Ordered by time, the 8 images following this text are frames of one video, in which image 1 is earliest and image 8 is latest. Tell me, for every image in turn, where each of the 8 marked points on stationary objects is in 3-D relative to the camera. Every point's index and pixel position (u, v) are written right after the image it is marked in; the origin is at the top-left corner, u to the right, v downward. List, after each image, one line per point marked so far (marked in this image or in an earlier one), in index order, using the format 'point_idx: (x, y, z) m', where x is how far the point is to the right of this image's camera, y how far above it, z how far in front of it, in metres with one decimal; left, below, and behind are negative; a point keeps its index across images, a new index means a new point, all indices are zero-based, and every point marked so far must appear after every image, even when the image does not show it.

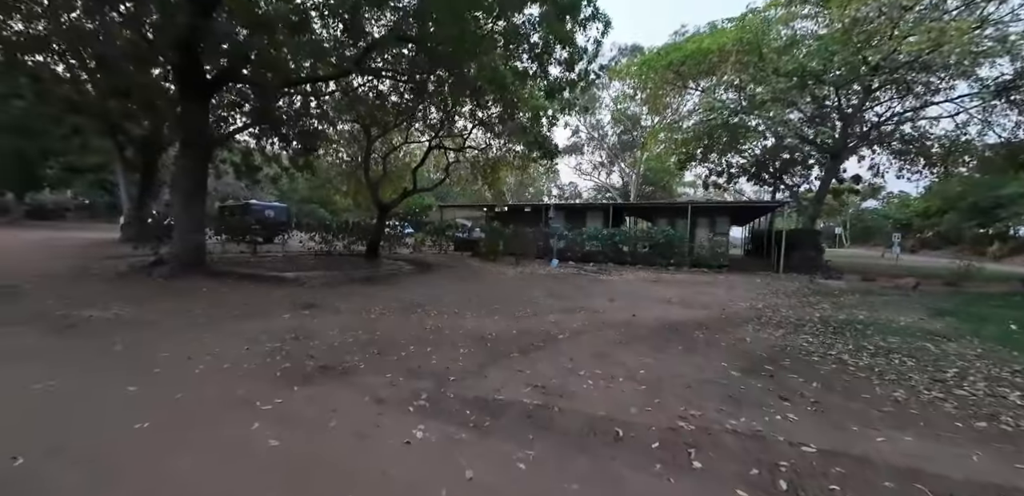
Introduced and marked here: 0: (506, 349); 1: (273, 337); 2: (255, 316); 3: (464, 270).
0: (-0.1, -1.0, +4.0) m
1: (-2.6, -1.0, +4.5) m
2: (-3.6, -0.9, +5.7) m
3: (-1.6, -0.7, +13.4) m
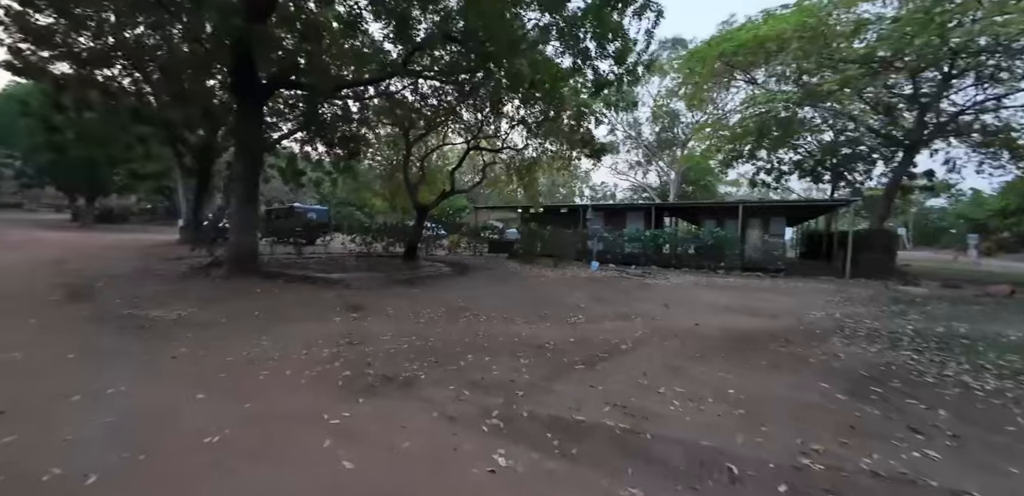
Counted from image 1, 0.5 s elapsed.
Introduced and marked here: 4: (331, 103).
0: (+0.5, -1.0, +3.8) m
1: (-2.0, -1.0, +4.4) m
2: (-2.8, -1.0, +5.7) m
3: (-0.3, -0.8, +13.3) m
4: (-6.1, +4.8, +13.7) m
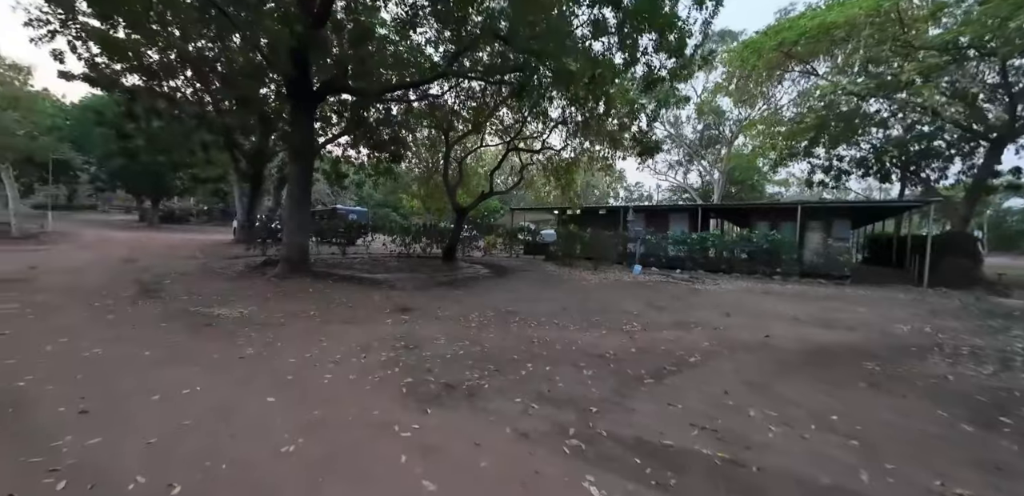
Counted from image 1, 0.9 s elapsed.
0: (+1.1, -1.1, +3.6) m
1: (-1.4, -1.0, +4.4) m
2: (-2.1, -1.0, +5.8) m
3: (+1.0, -0.9, +13.1) m
4: (-4.7, +4.8, +14.0) m
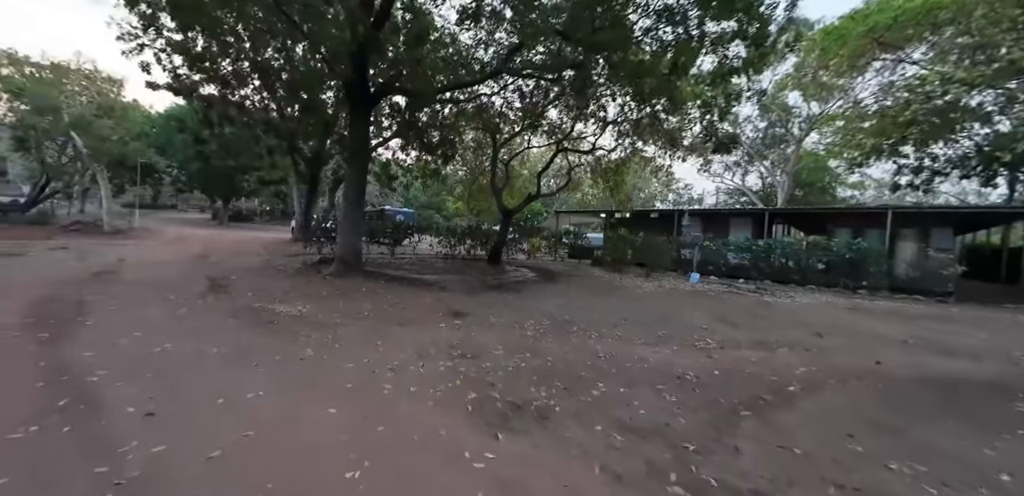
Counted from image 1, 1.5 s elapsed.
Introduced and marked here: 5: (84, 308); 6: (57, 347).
0: (+1.6, -1.2, +3.1) m
1: (-0.7, -1.1, +4.2) m
2: (-1.3, -1.0, +5.6) m
3: (+2.5, -1.0, +12.6) m
4: (-2.9, +4.8, +14.1) m
5: (-6.1, -0.8, +5.8) m
6: (-4.4, -0.9, +3.9) m
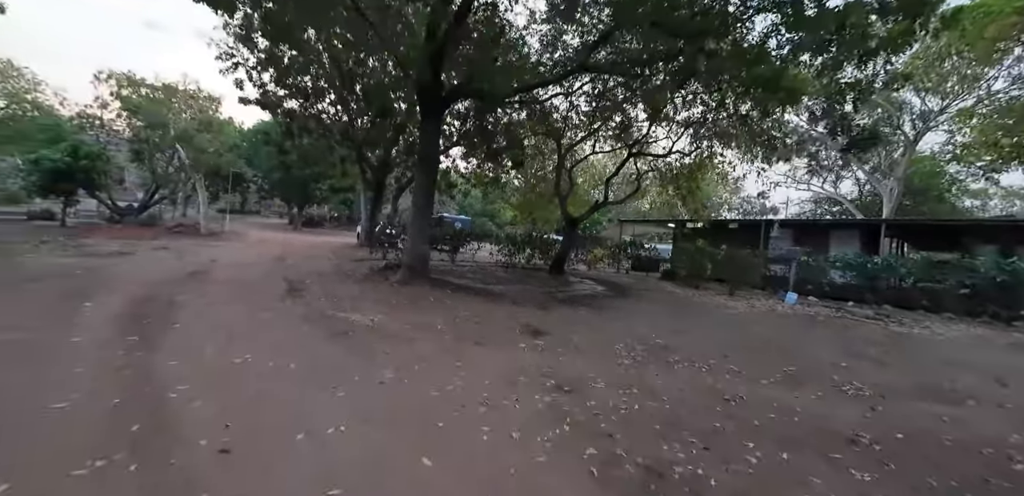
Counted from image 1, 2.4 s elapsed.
0: (+2.4, -1.3, +2.2) m
1: (+0.2, -1.2, +3.6) m
2: (-0.2, -1.2, +5.1) m
3: (+4.5, -1.4, +11.5) m
4: (-0.6, +4.5, +13.8) m
5: (-4.9, -0.8, +5.9) m
6: (-3.5, -1.0, +3.8) m
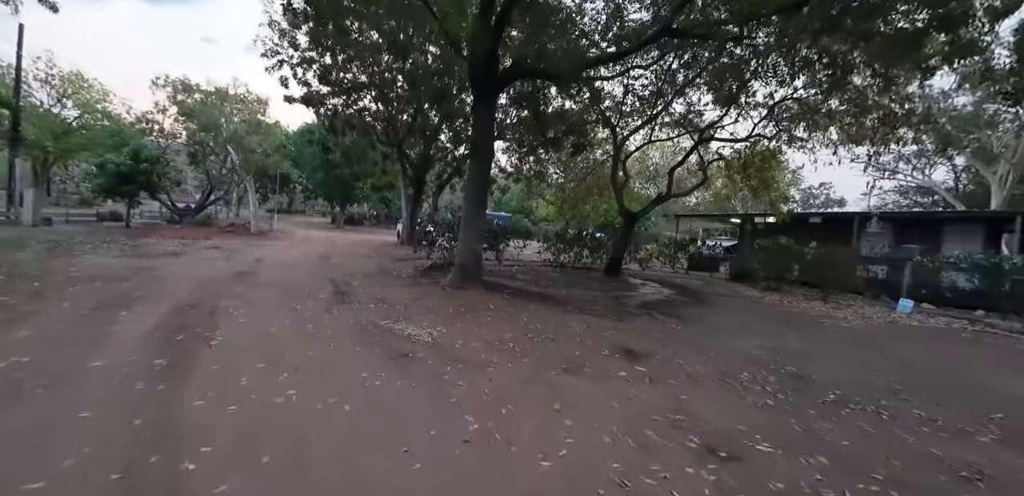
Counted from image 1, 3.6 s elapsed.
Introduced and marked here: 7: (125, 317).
0: (+3.1, -1.3, +1.0) m
1: (+1.0, -1.2, +2.6) m
2: (+0.7, -1.2, +4.1) m
3: (+6.0, -1.3, +10.1) m
4: (+1.1, +4.5, +12.8) m
5: (-3.9, -0.9, +5.3) m
6: (-2.6, -1.0, +3.1) m
7: (-4.7, -0.8, +4.9) m
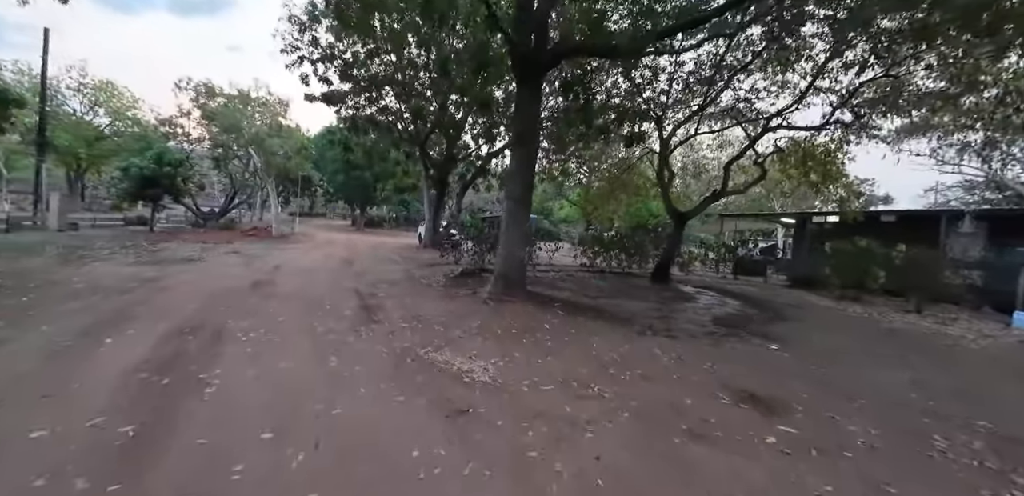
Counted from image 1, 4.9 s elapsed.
0: (+3.7, -1.4, -0.3) m
1: (+1.7, -1.3, +1.4) m
2: (+1.4, -1.3, +2.9) m
3: (+7.0, -1.4, +8.7) m
4: (+2.1, +4.4, +11.6) m
5: (-3.1, -1.0, +4.3) m
6: (-1.9, -1.1, +2.1) m
7: (-3.9, -1.0, +4.0) m
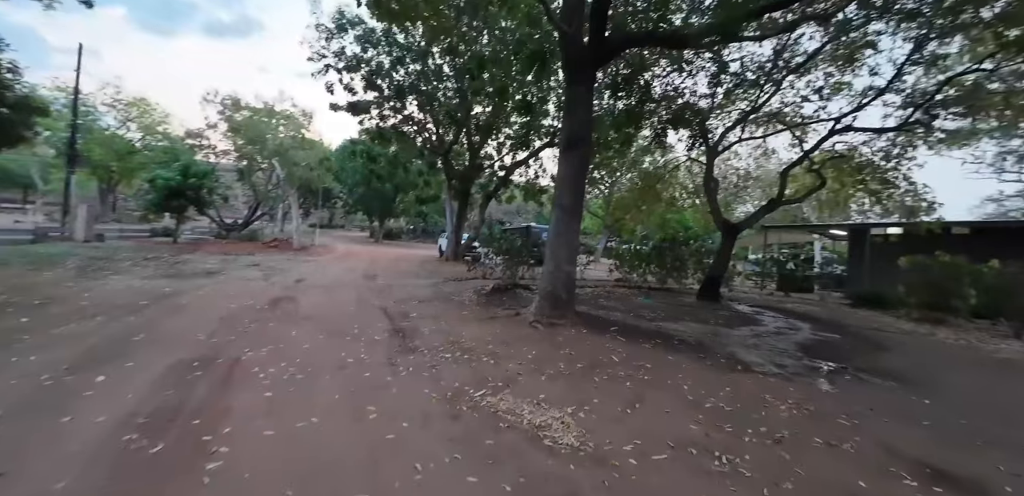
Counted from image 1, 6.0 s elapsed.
0: (+4.1, -1.4, -1.3) m
1: (+2.2, -1.4, +0.4) m
2: (+2.1, -1.4, +2.0) m
3: (+7.8, -1.7, +7.5) m
4: (+3.1, +4.0, +10.8) m
5: (-2.4, -1.1, +3.5) m
6: (-1.3, -1.2, +1.2) m
7: (-3.3, -1.1, +3.2) m
